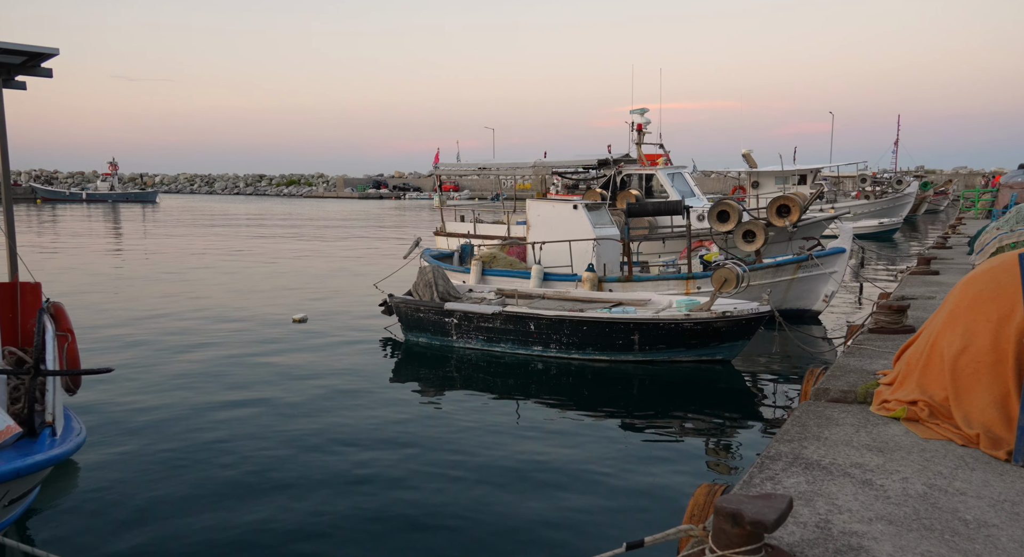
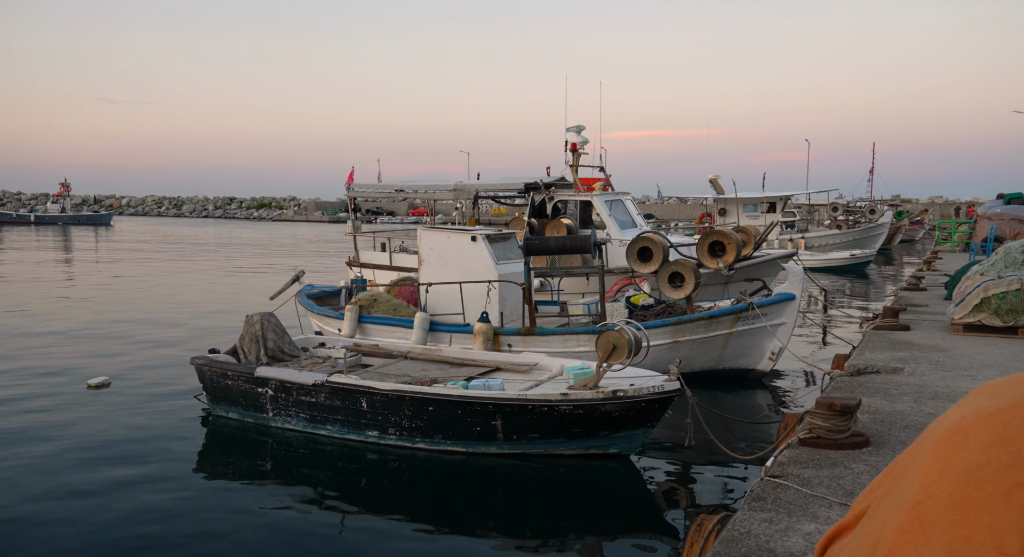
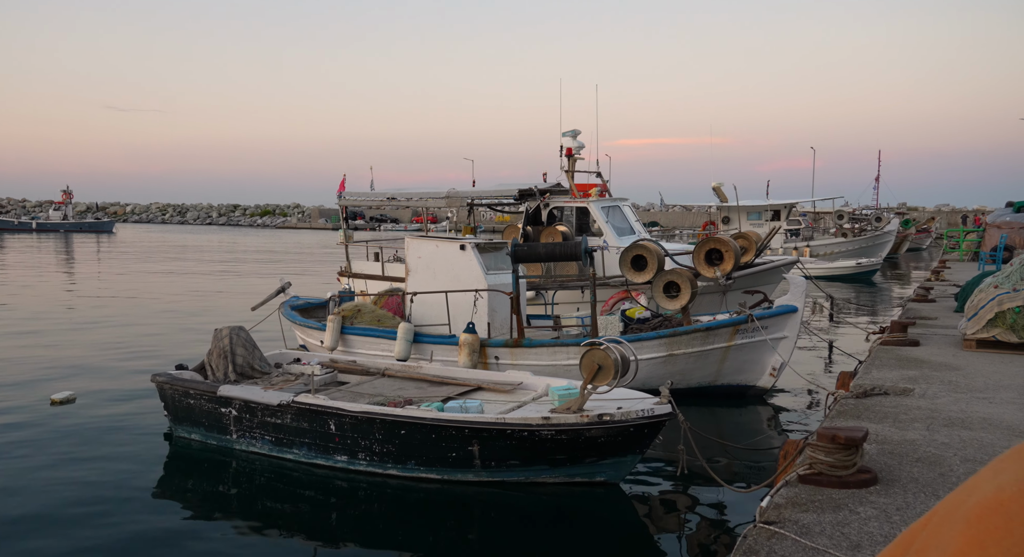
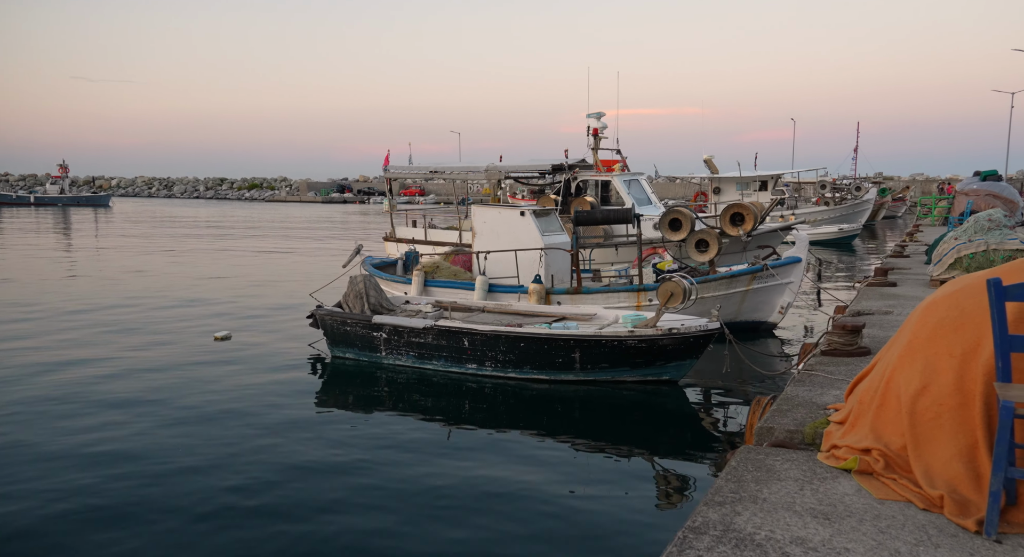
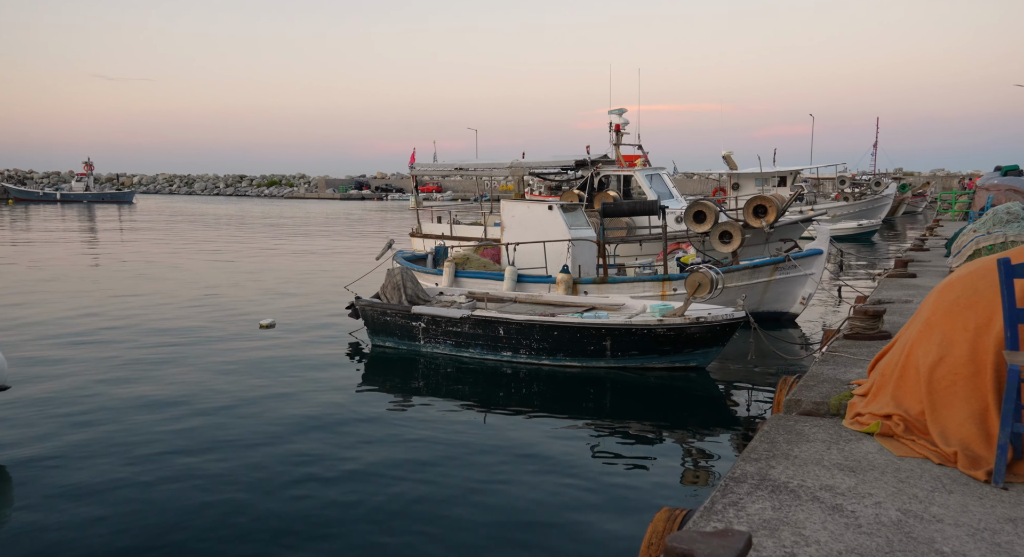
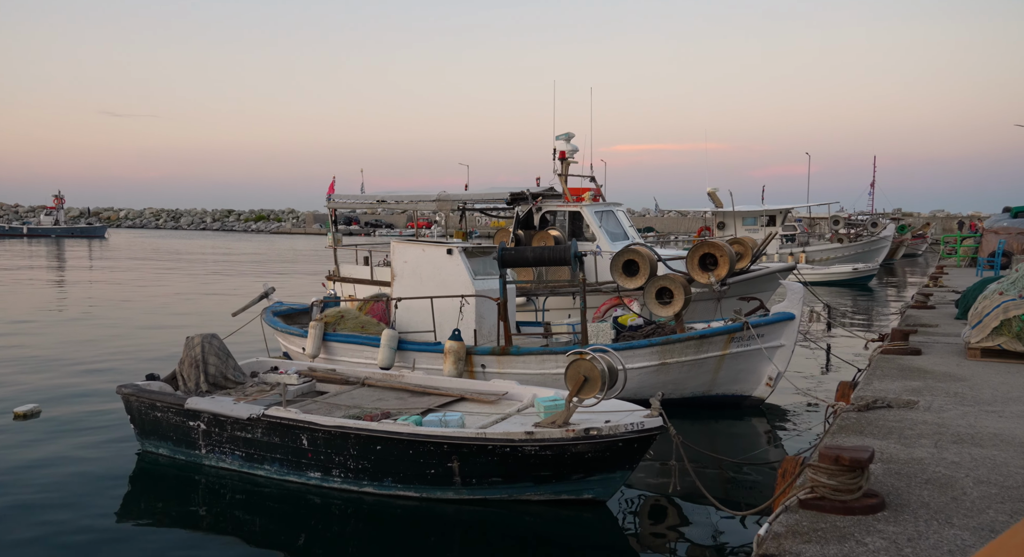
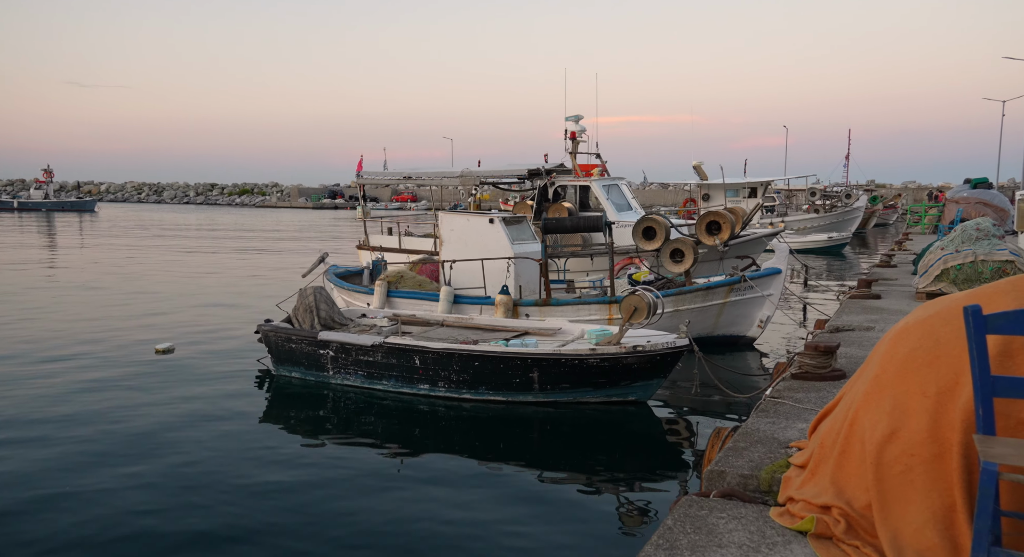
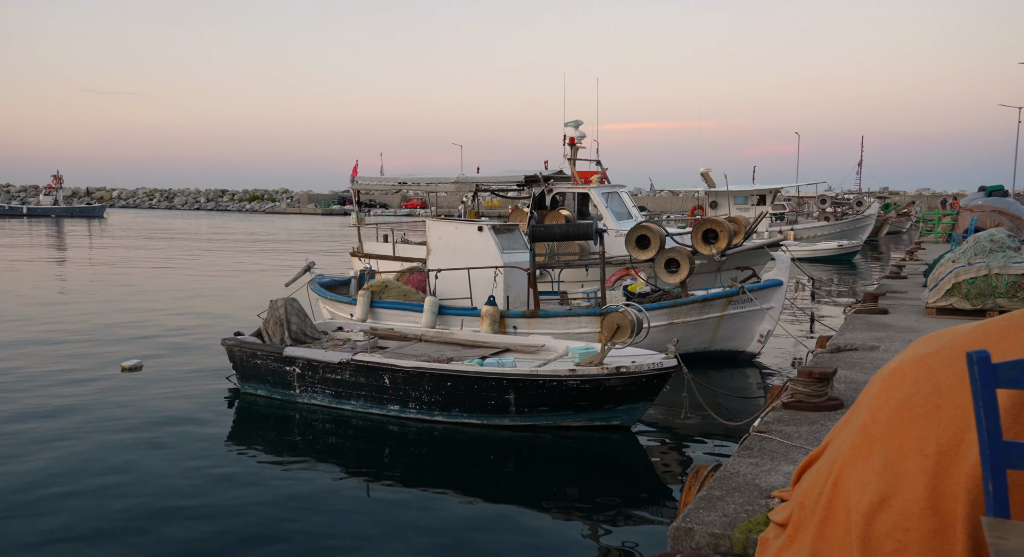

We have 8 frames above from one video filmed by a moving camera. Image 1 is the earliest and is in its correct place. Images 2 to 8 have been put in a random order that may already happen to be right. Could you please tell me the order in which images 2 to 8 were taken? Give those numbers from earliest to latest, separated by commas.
5, 4, 7, 8, 2, 3, 6
